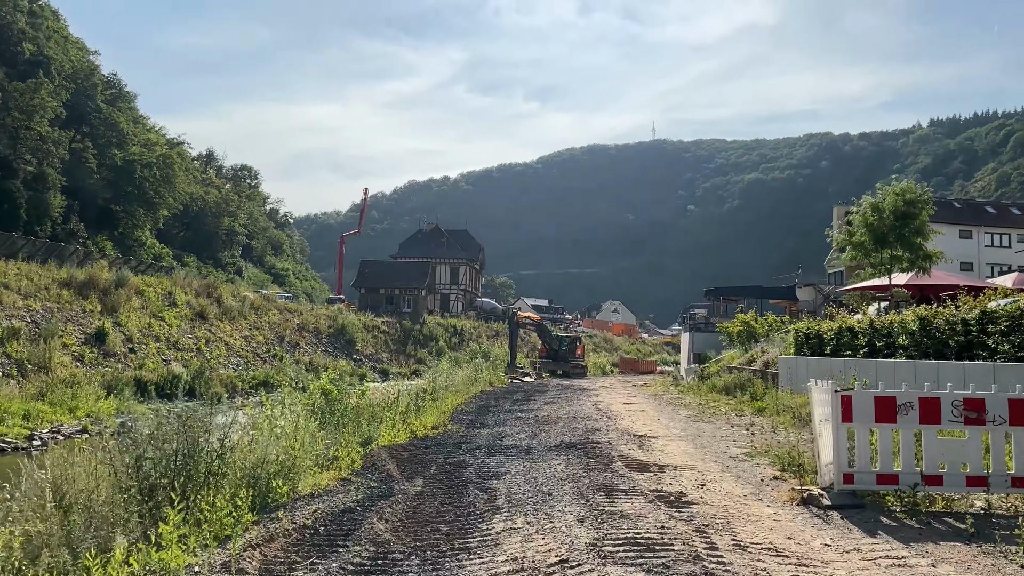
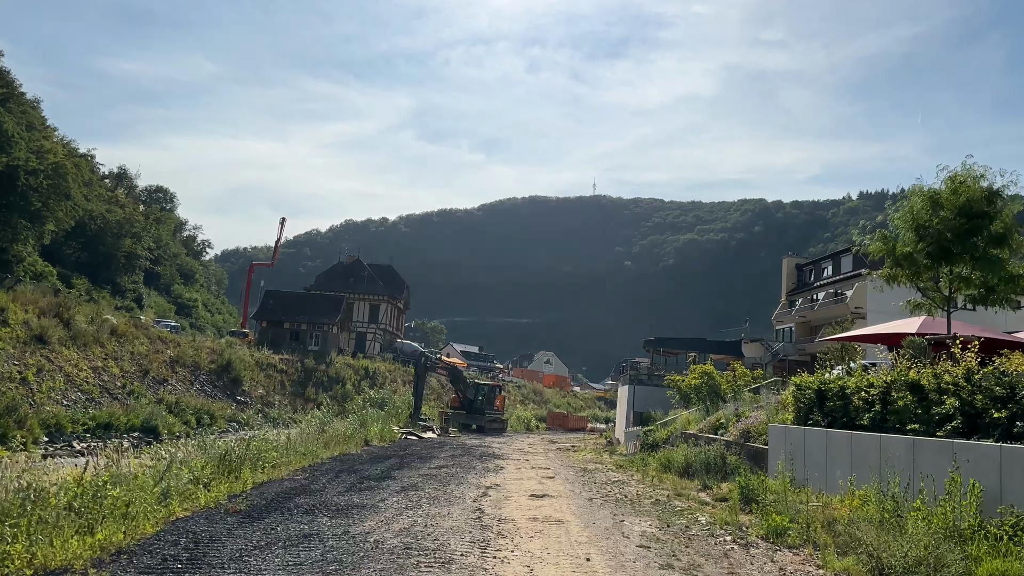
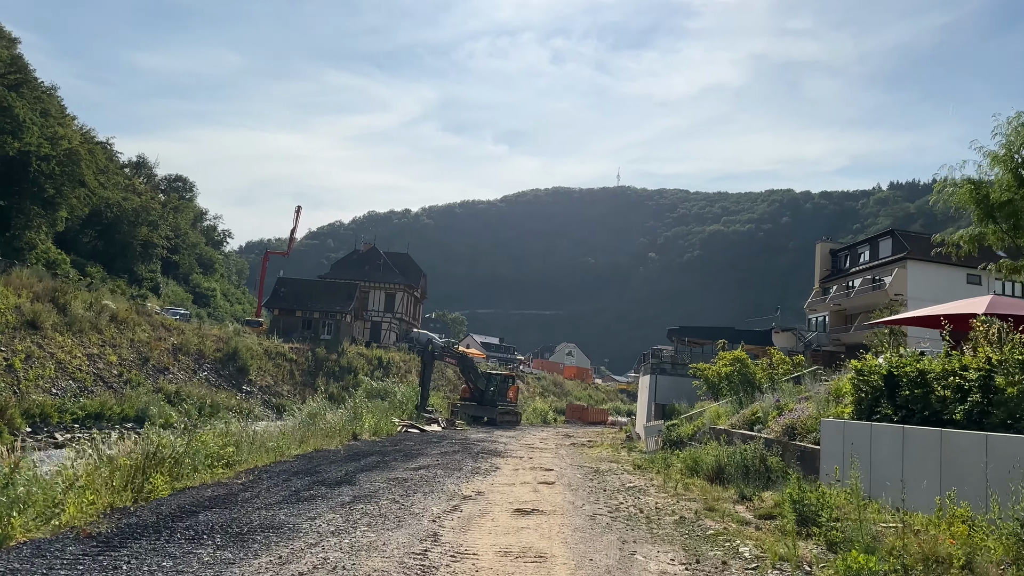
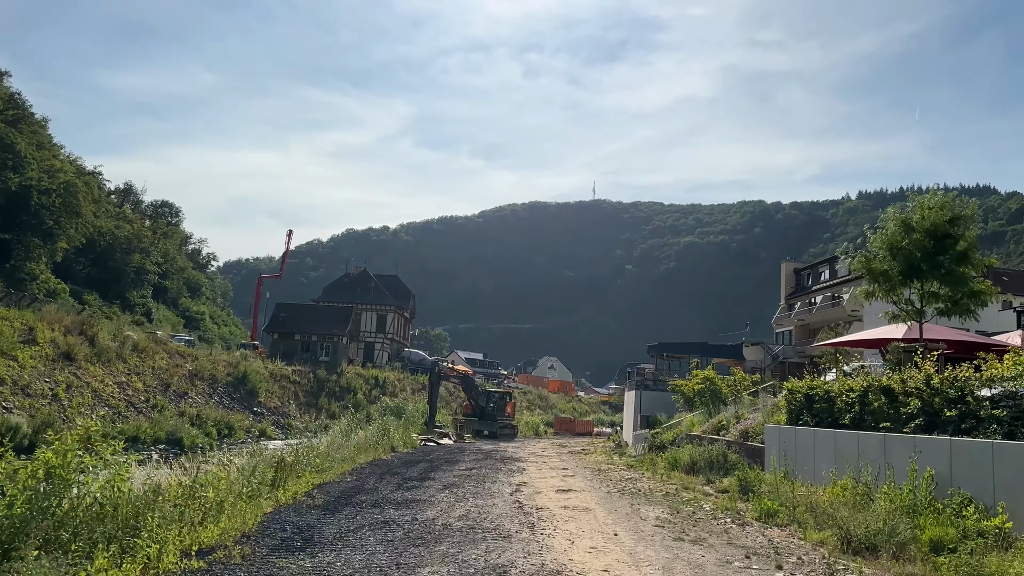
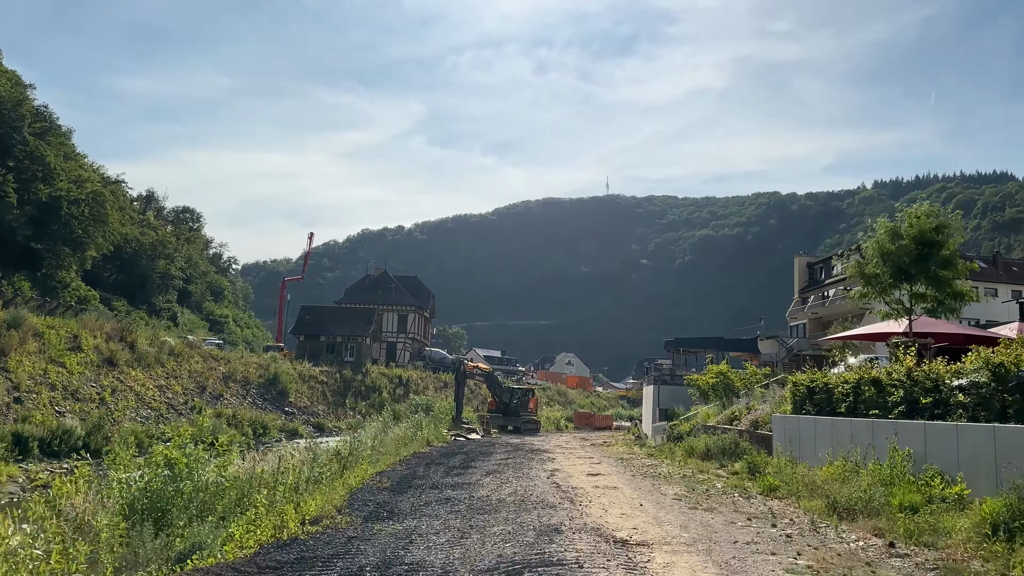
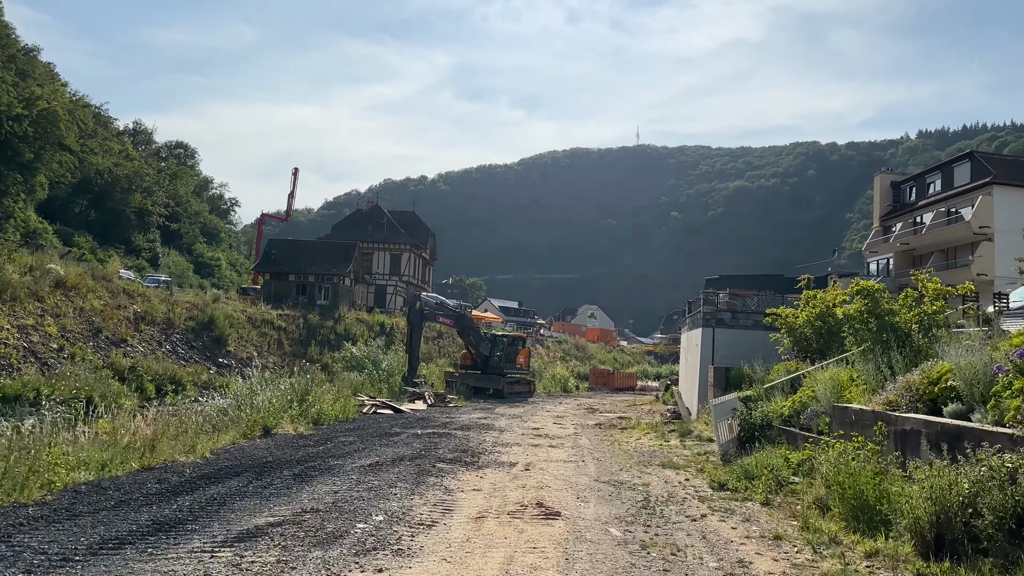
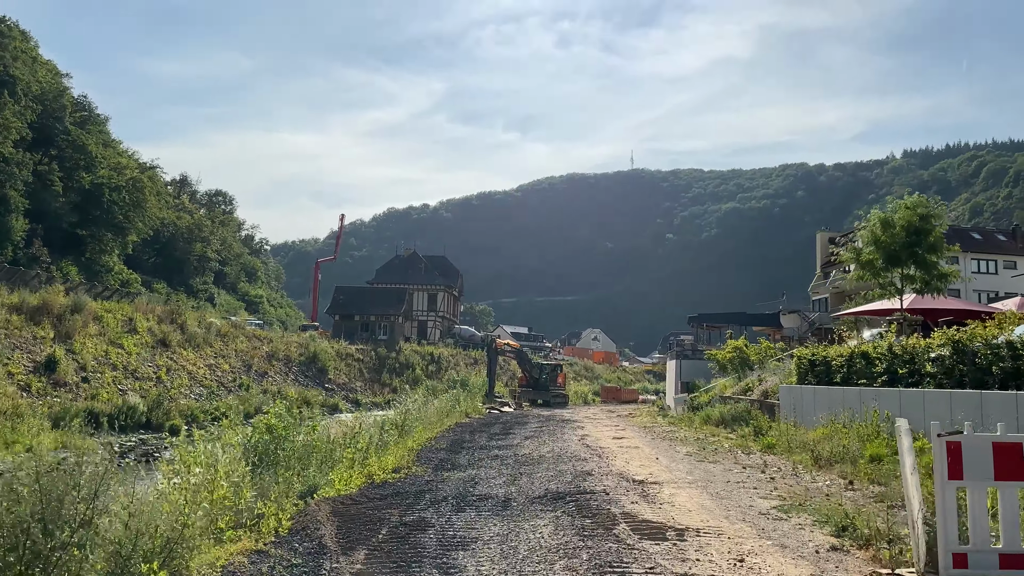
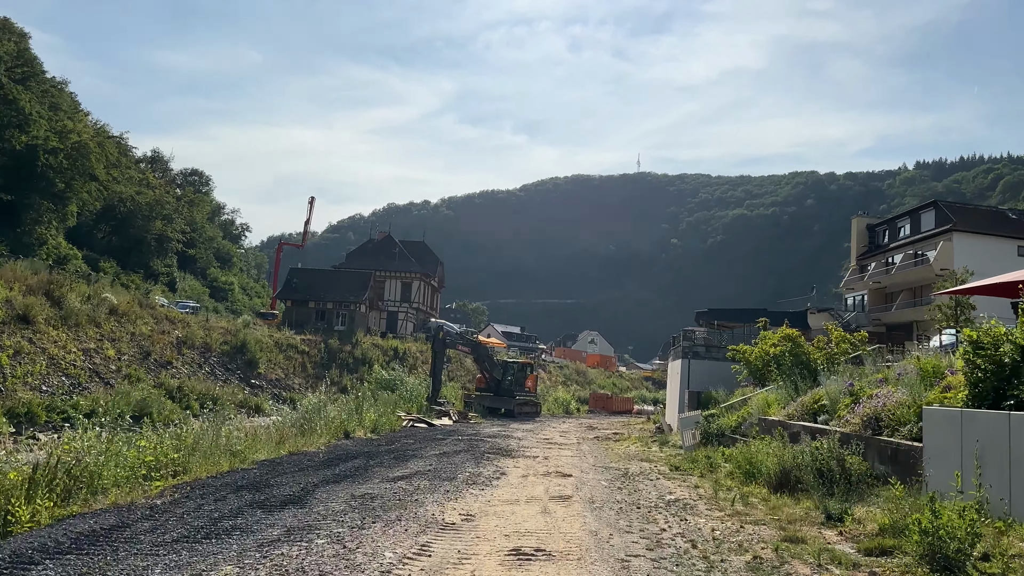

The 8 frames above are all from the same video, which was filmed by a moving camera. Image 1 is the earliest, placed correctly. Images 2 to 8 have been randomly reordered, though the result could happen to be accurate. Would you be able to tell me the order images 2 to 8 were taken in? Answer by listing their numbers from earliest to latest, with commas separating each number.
7, 5, 4, 2, 3, 8, 6
